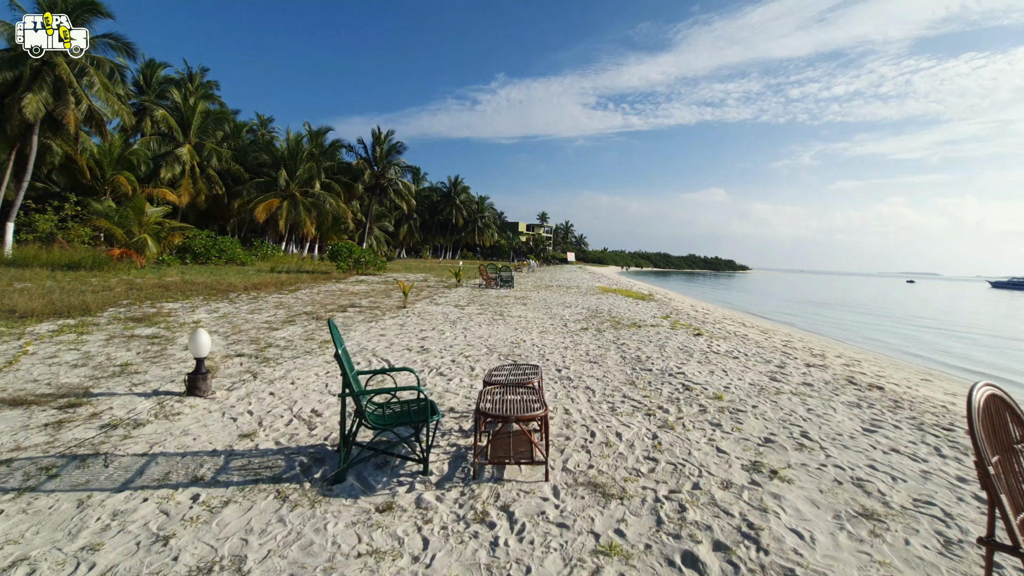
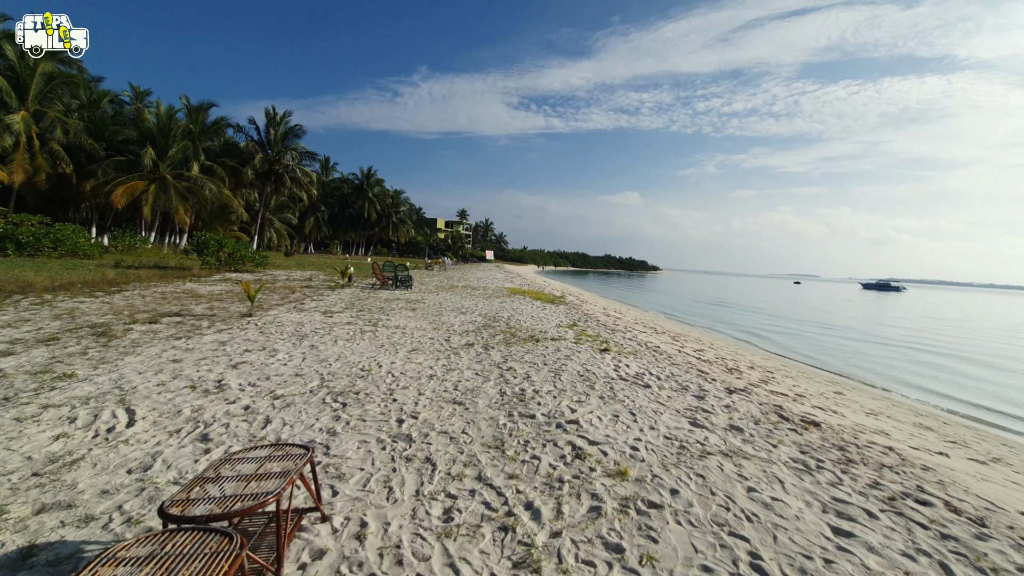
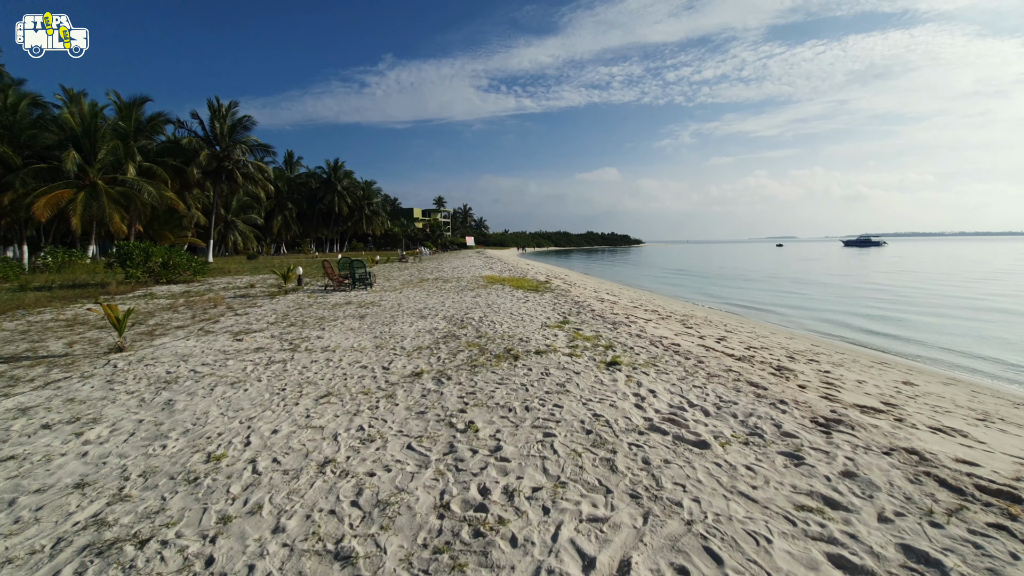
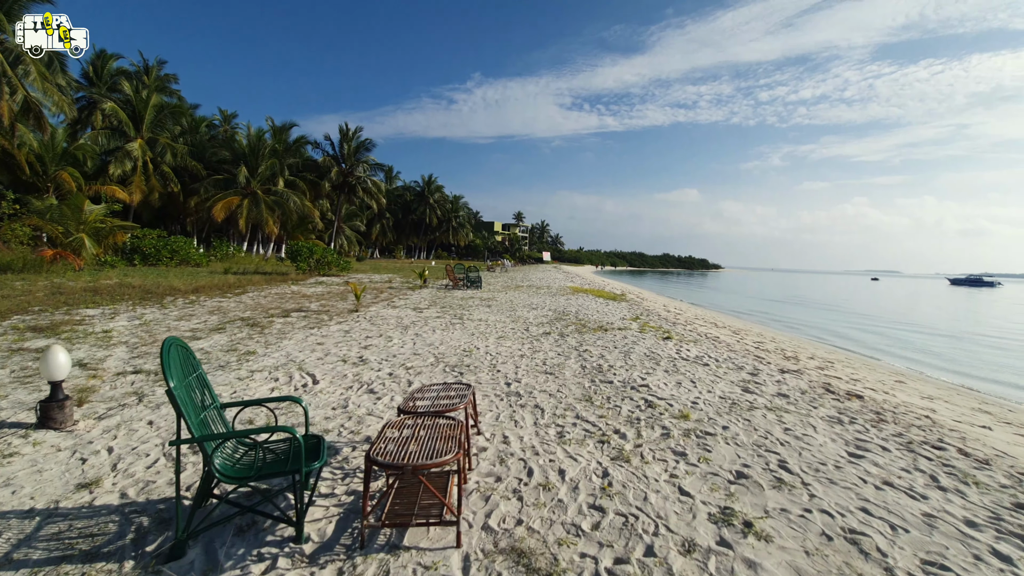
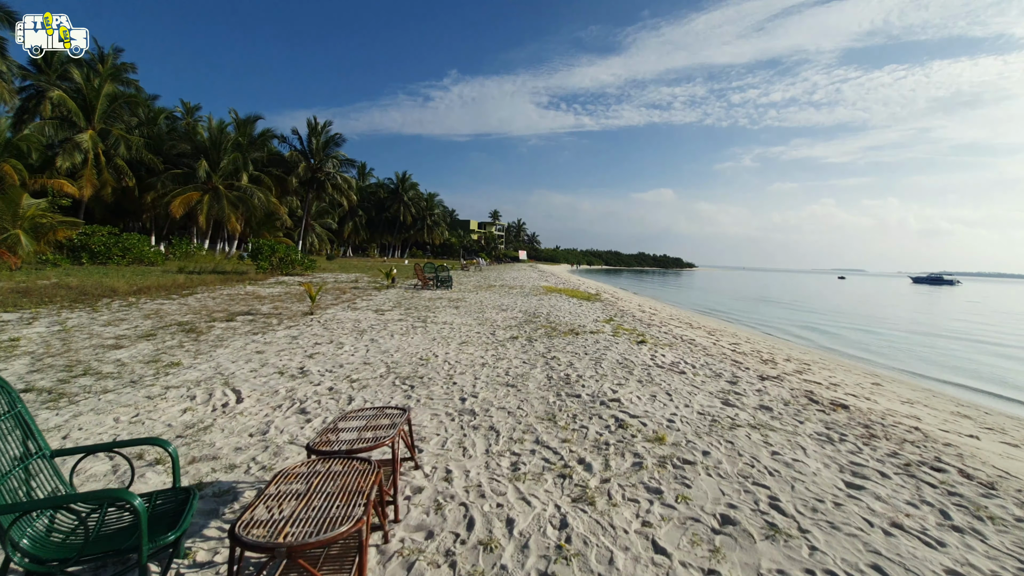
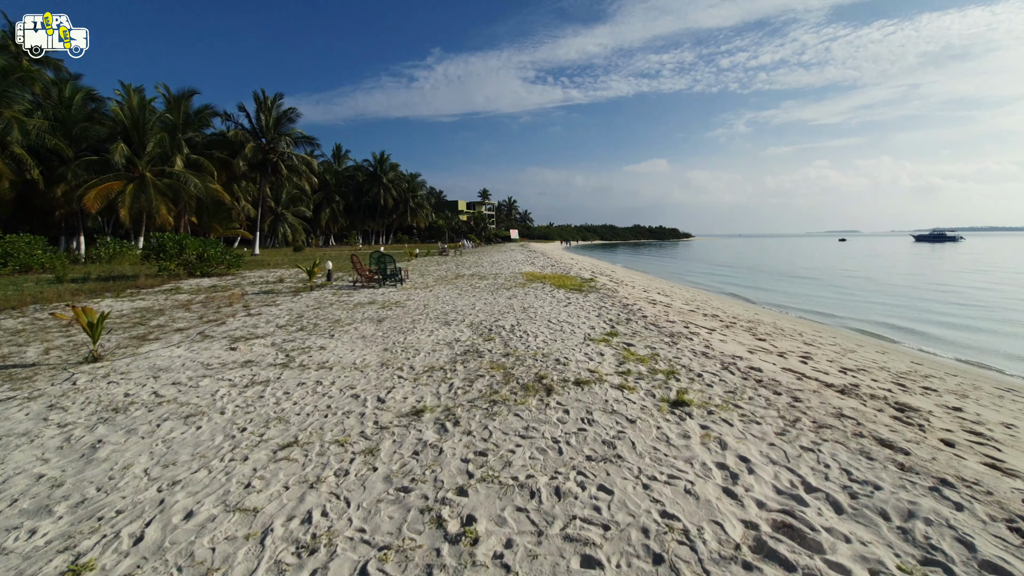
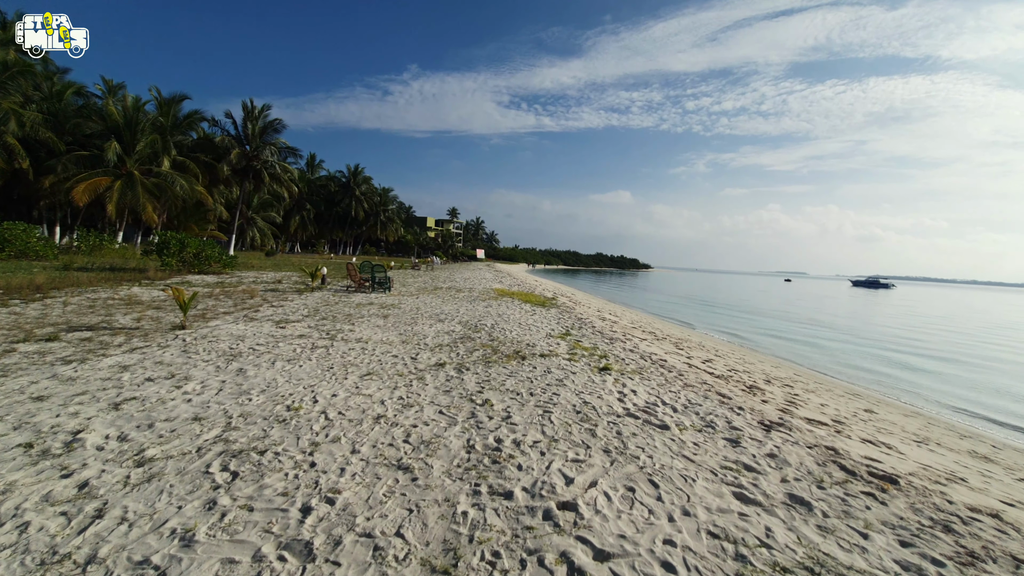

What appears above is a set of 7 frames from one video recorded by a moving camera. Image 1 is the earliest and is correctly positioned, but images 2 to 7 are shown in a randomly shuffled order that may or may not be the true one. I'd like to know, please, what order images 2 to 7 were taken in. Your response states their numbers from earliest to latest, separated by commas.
4, 5, 2, 7, 3, 6
